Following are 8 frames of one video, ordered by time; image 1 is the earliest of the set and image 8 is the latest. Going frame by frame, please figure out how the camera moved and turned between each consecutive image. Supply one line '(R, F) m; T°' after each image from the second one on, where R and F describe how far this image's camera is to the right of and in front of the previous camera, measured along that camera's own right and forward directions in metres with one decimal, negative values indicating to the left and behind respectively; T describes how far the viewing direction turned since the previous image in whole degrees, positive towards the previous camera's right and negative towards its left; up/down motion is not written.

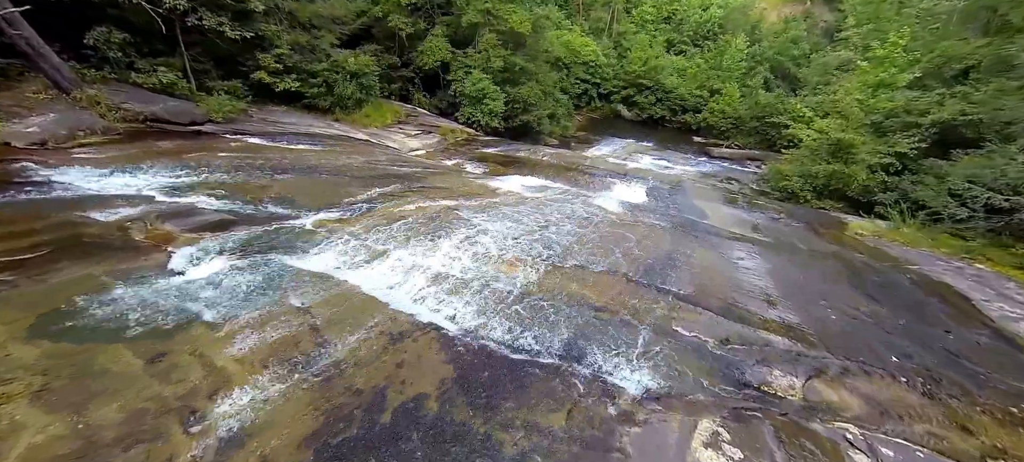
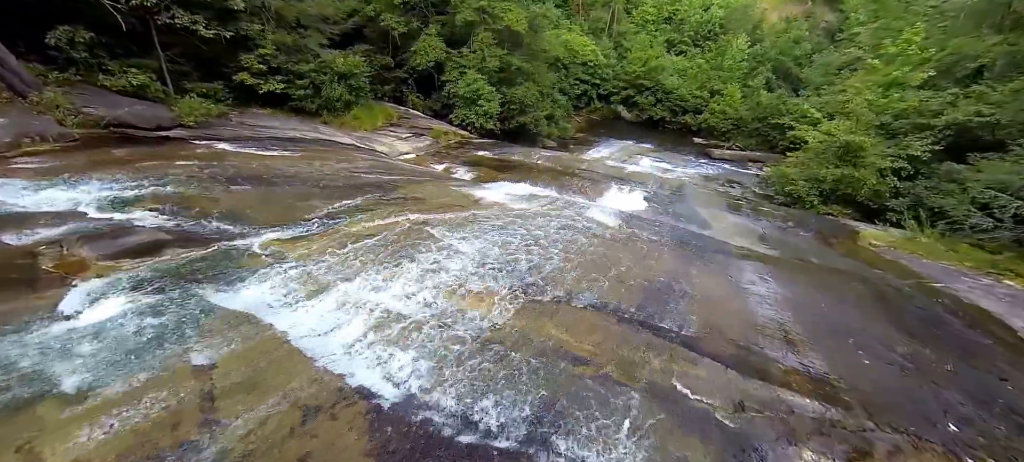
(+0.3, +0.8) m; 0°
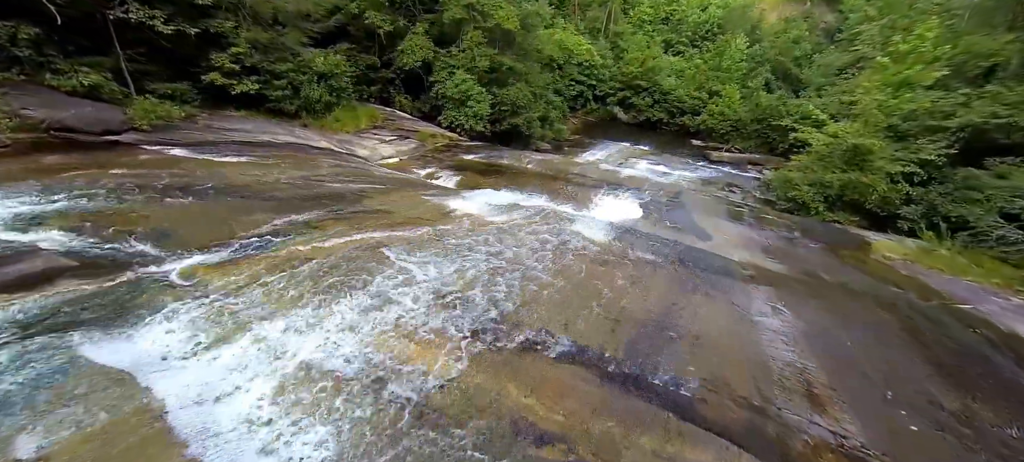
(+0.4, +0.8) m; 0°
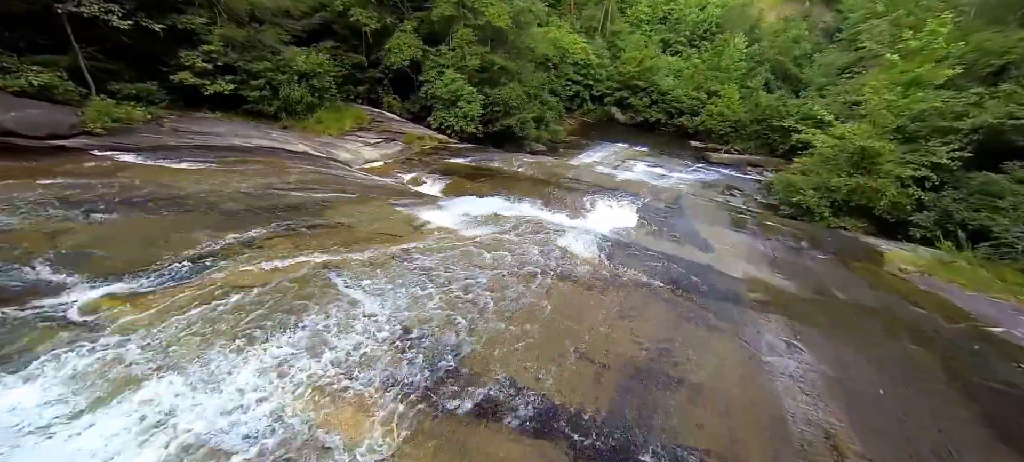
(+0.3, +0.7) m; 0°
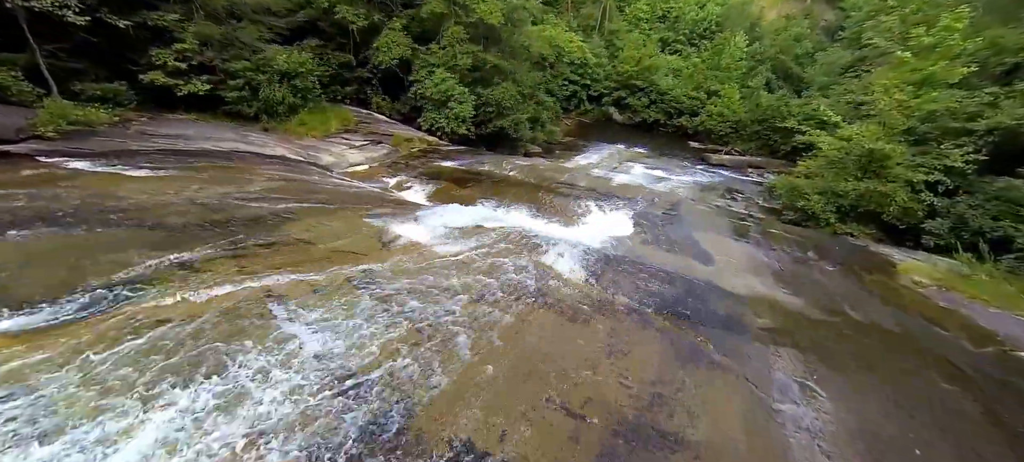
(+0.3, +0.6) m; 0°
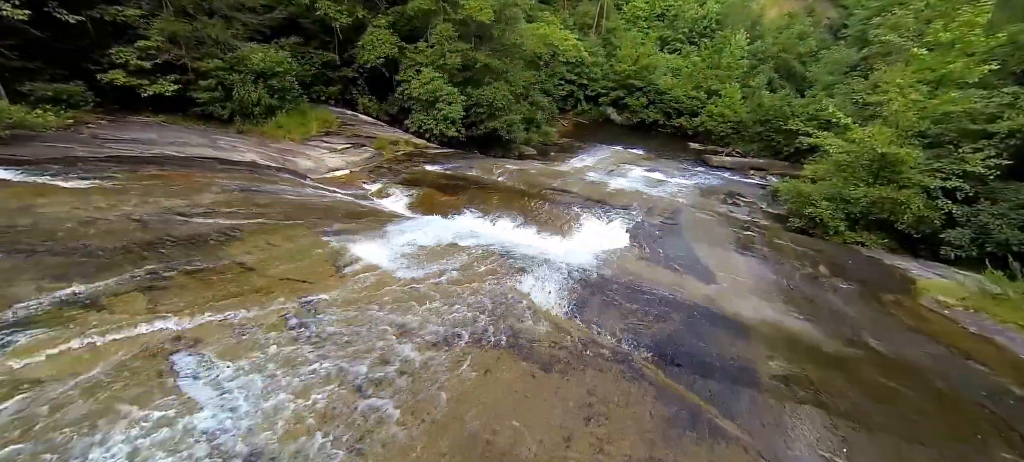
(+0.4, +0.8) m; 0°
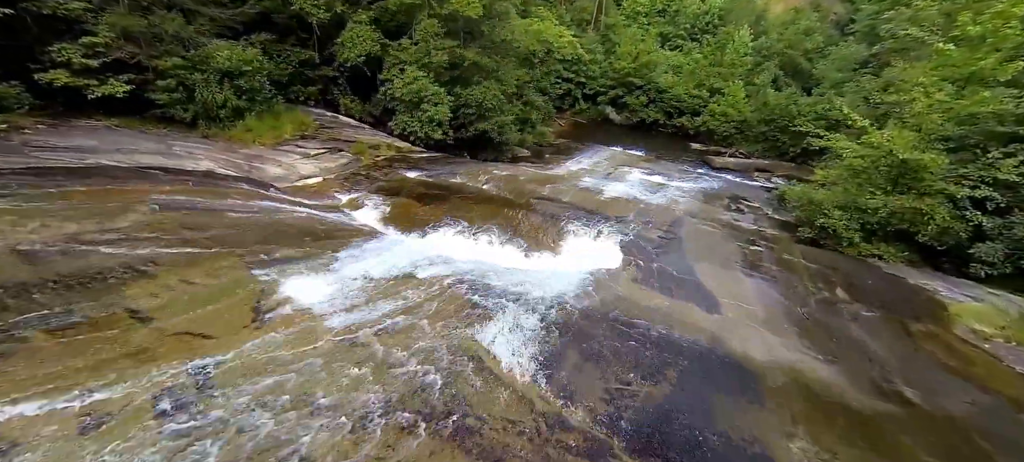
(+0.5, +0.9) m; 0°
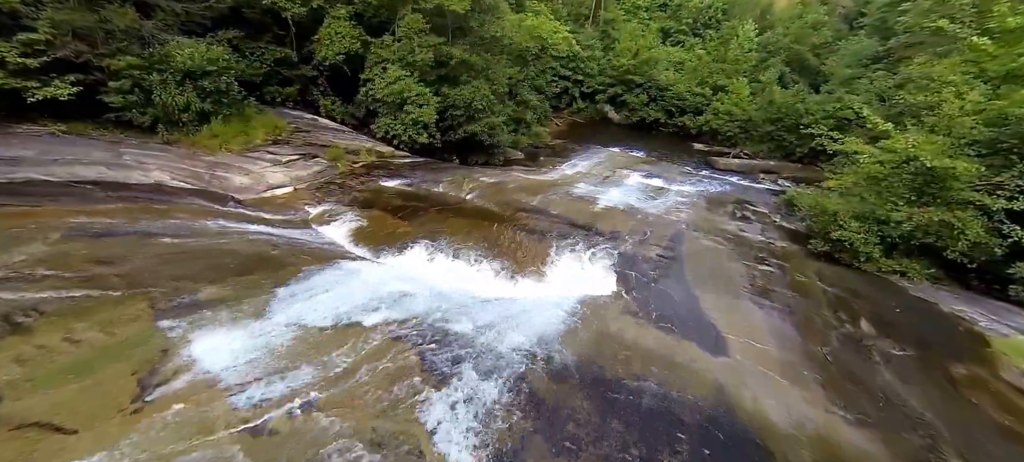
(+0.4, +0.9) m; 0°
